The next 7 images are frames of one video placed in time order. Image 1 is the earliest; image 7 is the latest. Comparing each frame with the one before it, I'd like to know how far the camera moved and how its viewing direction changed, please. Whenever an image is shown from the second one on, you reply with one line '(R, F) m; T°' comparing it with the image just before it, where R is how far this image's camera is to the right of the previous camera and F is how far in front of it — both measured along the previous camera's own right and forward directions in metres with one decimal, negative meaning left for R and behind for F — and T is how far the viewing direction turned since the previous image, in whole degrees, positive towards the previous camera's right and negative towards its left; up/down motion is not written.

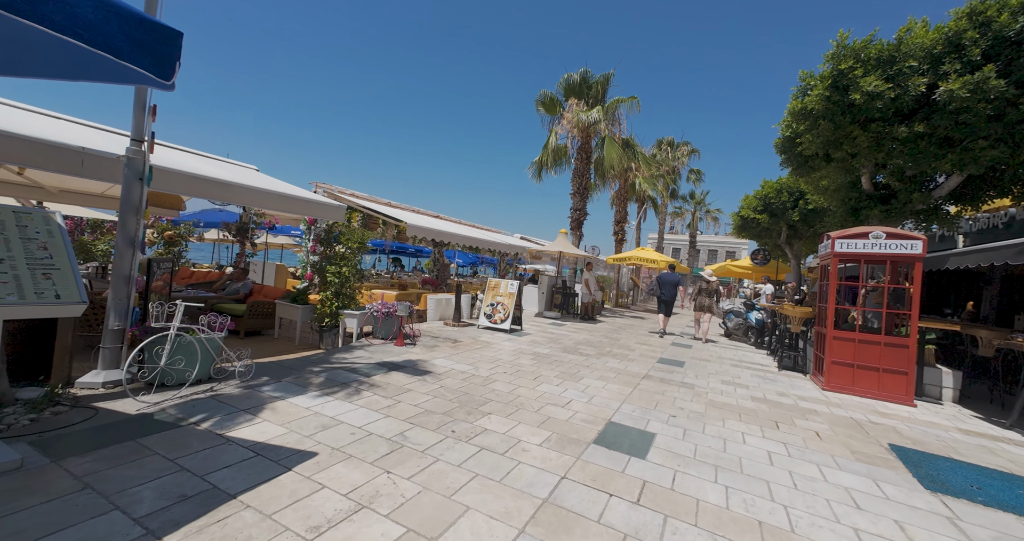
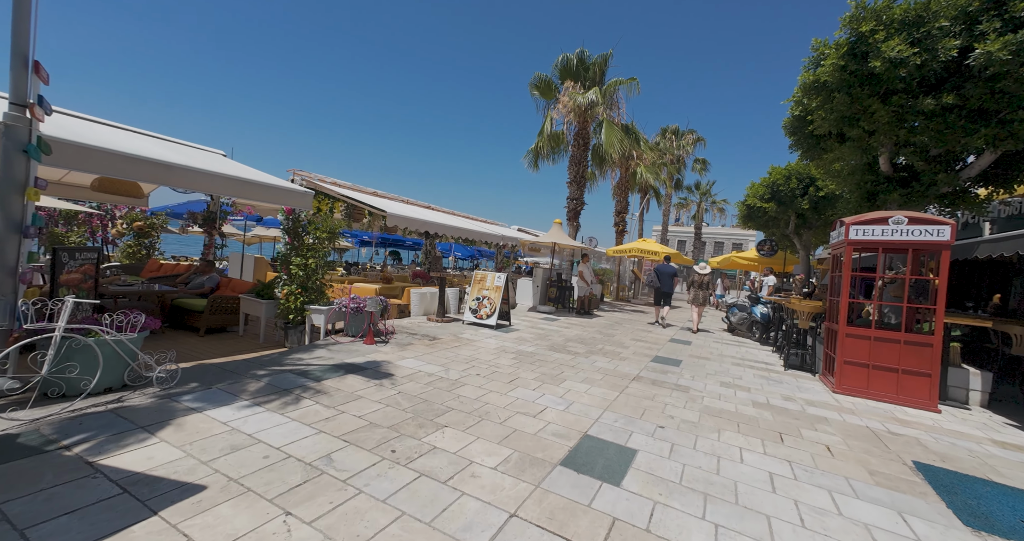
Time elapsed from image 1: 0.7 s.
(+0.4, +0.6) m; -1°
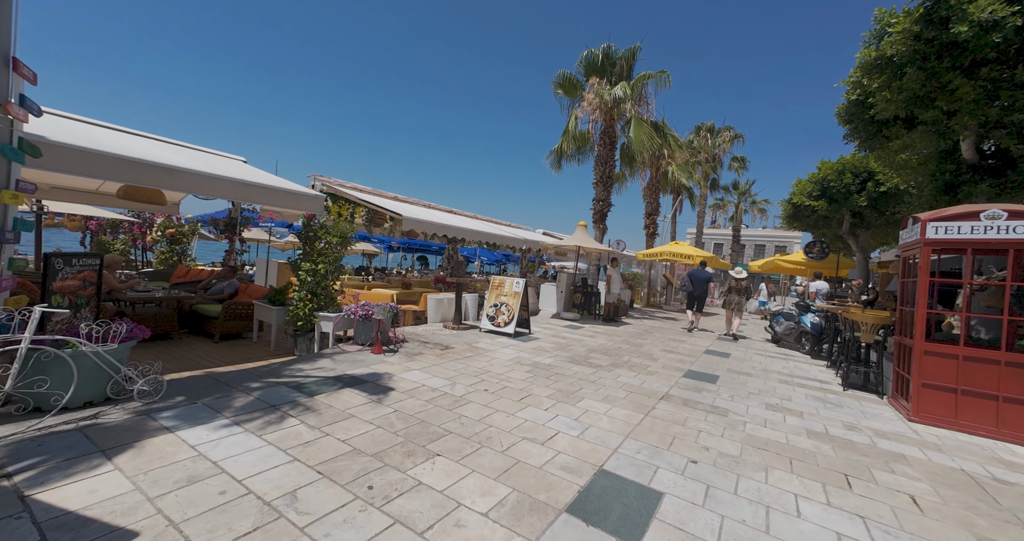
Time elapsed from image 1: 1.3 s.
(+0.2, +0.5) m; -5°
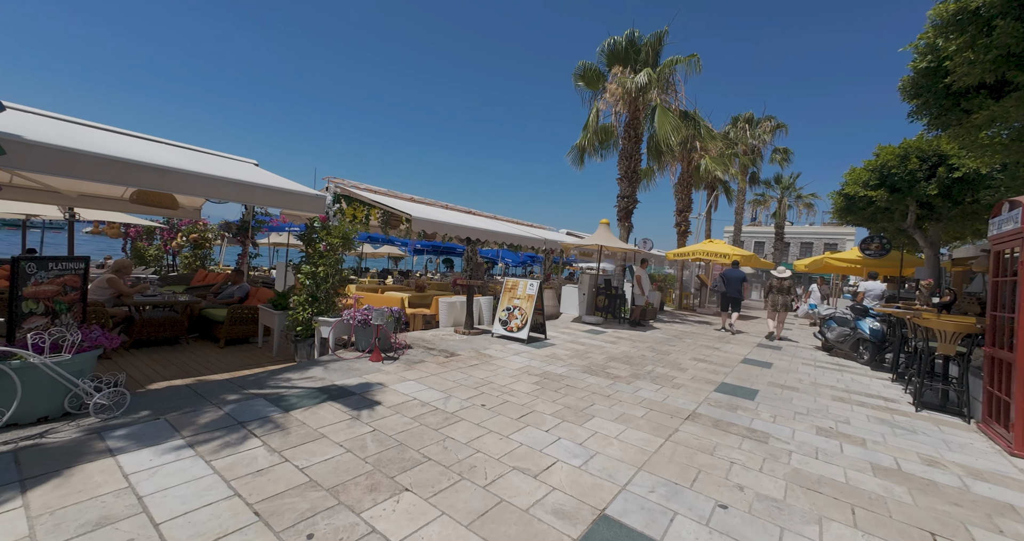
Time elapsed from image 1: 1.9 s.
(+0.3, +0.6) m; -5°
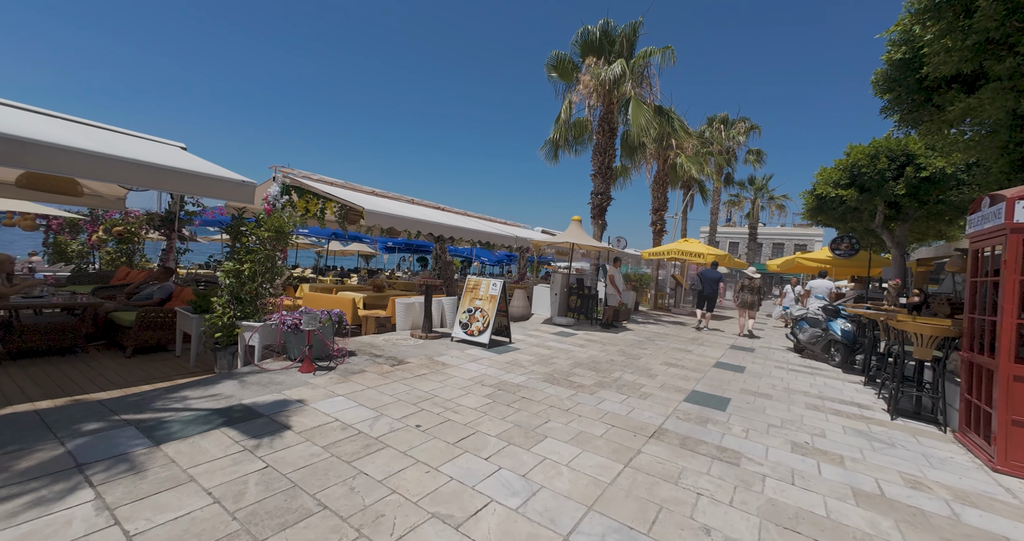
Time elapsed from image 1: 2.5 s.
(+0.3, +0.6) m; +3°
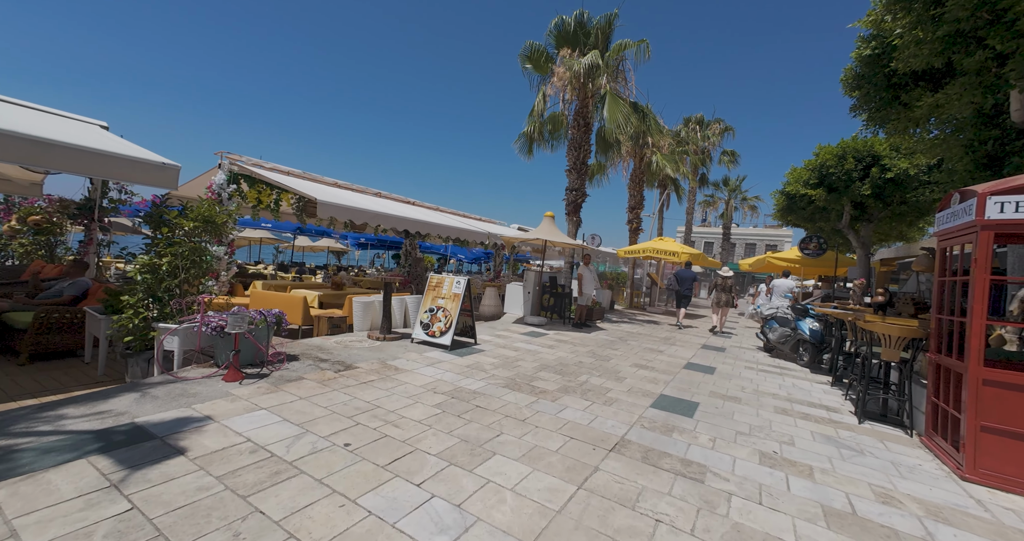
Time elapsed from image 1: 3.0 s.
(+0.3, +0.4) m; +3°
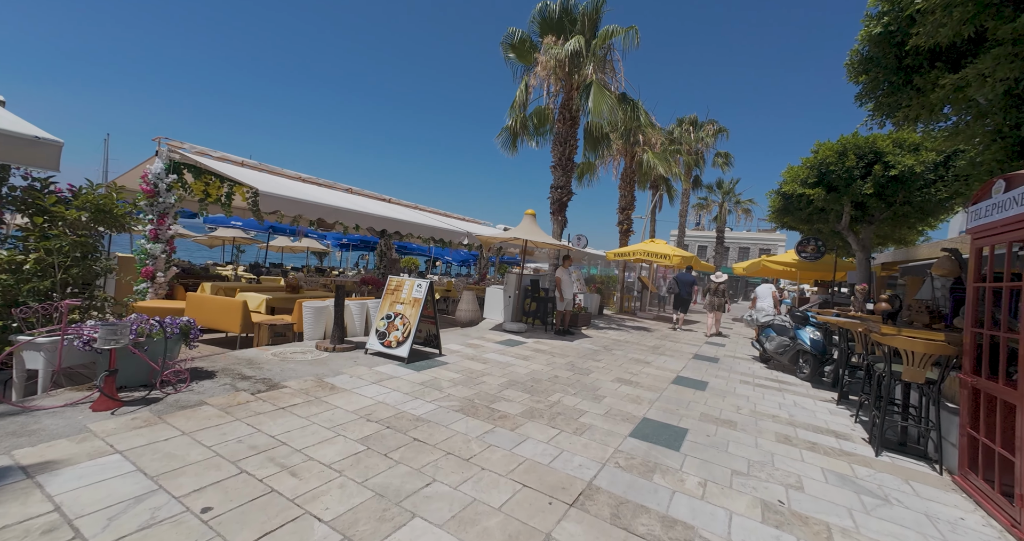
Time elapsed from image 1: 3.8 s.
(+0.4, +0.8) m; +1°
